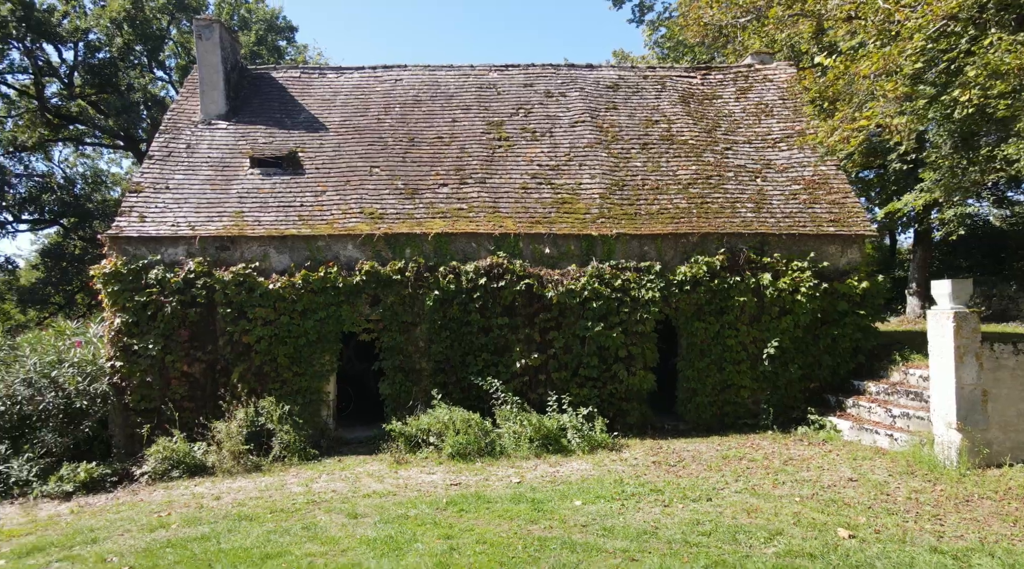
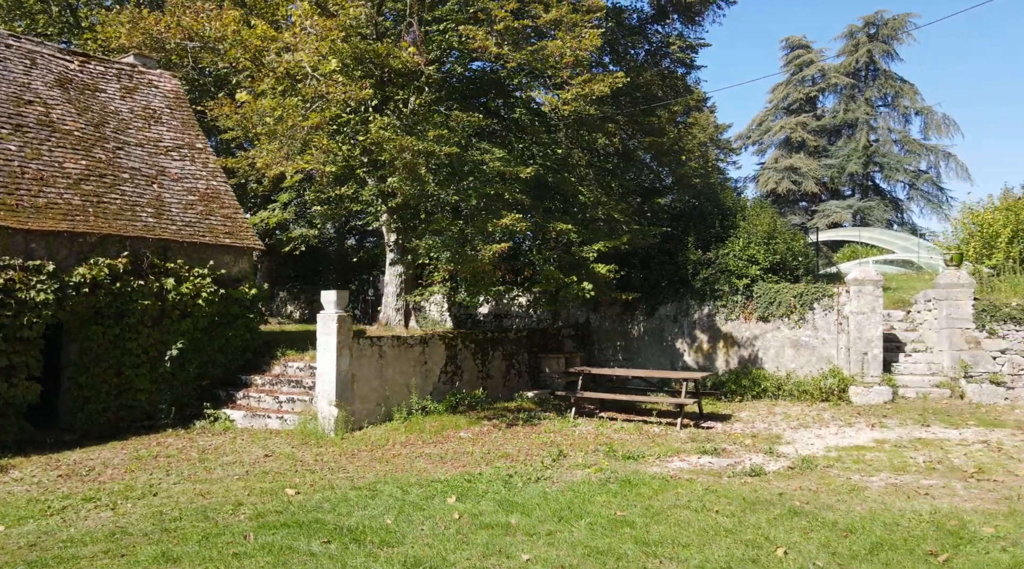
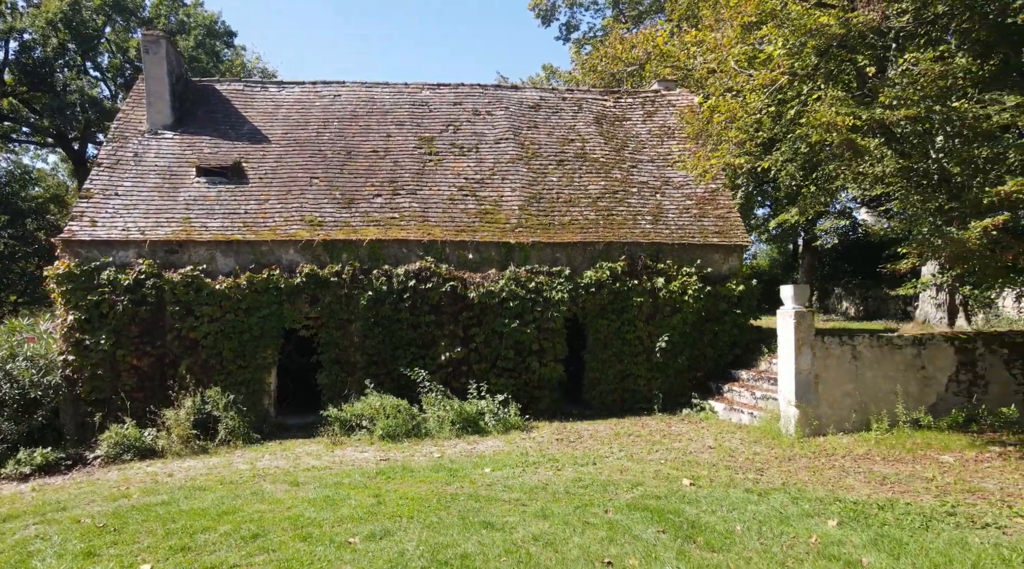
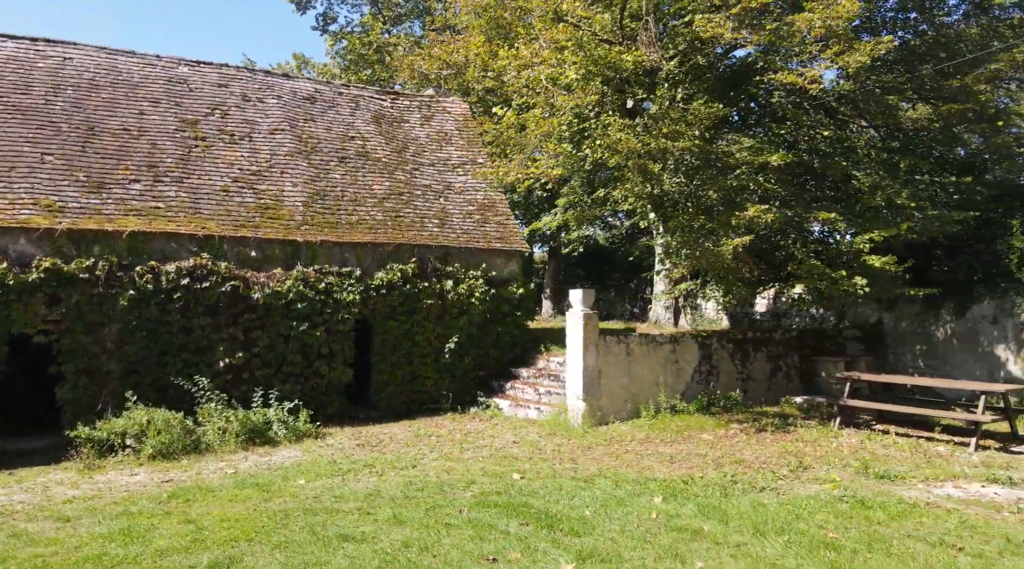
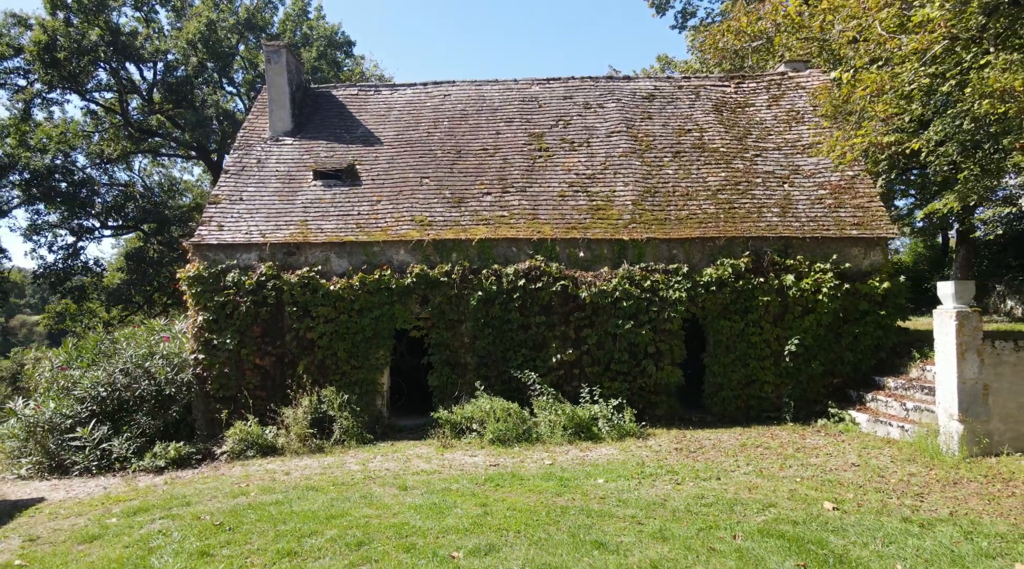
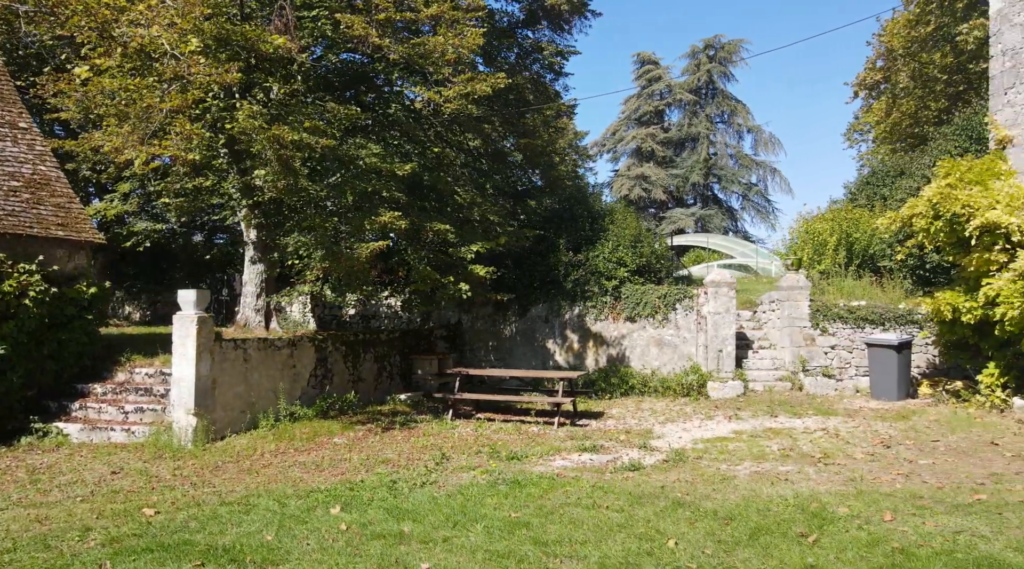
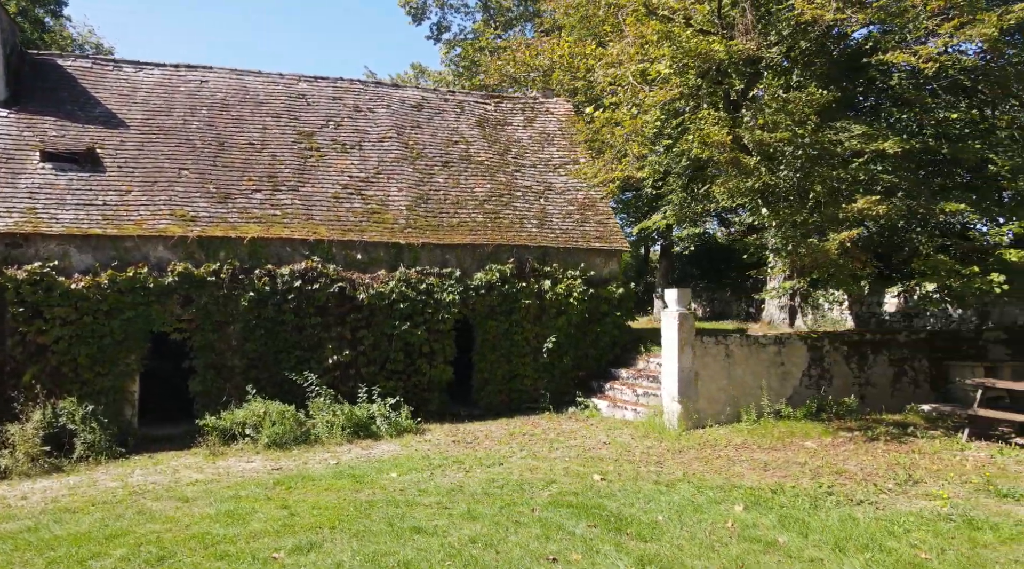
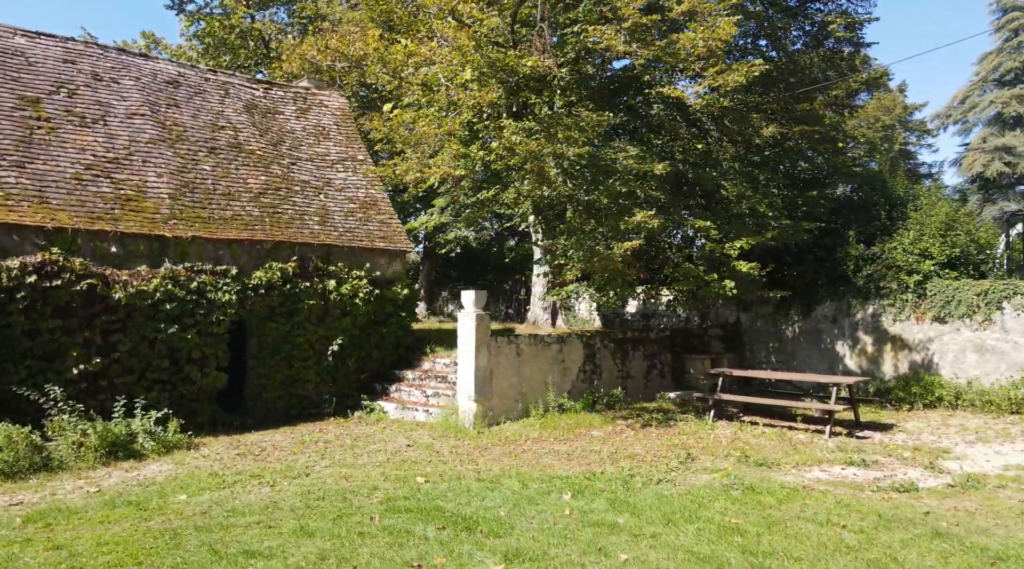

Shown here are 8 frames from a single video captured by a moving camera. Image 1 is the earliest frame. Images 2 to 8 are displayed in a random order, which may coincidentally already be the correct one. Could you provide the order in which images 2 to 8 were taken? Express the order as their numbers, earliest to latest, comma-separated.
5, 3, 7, 4, 8, 2, 6
